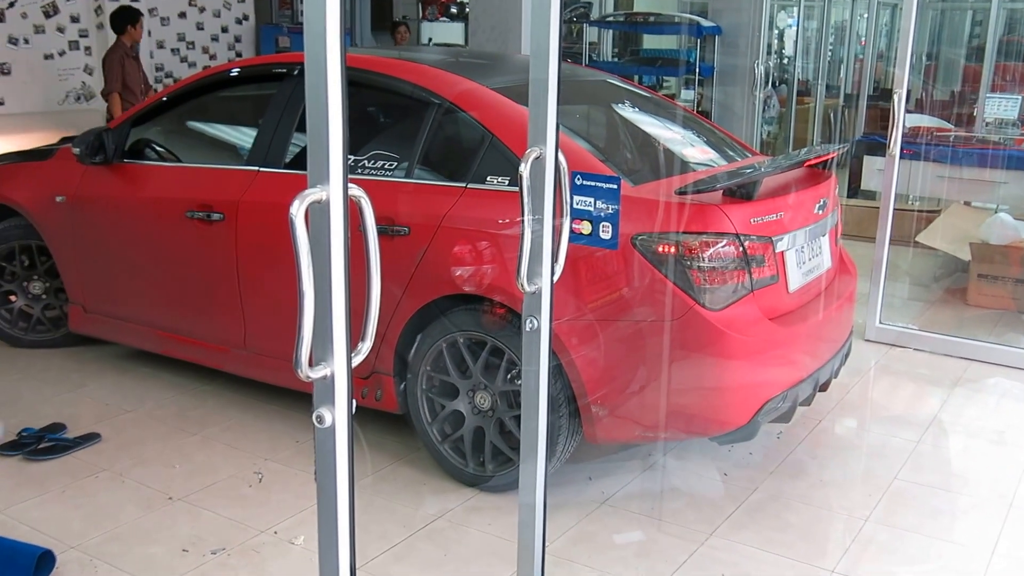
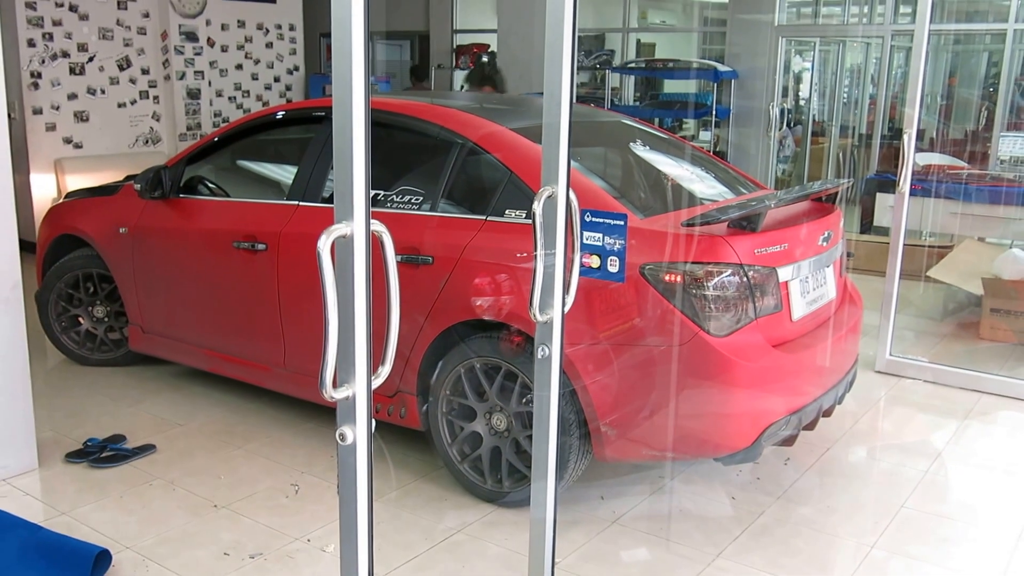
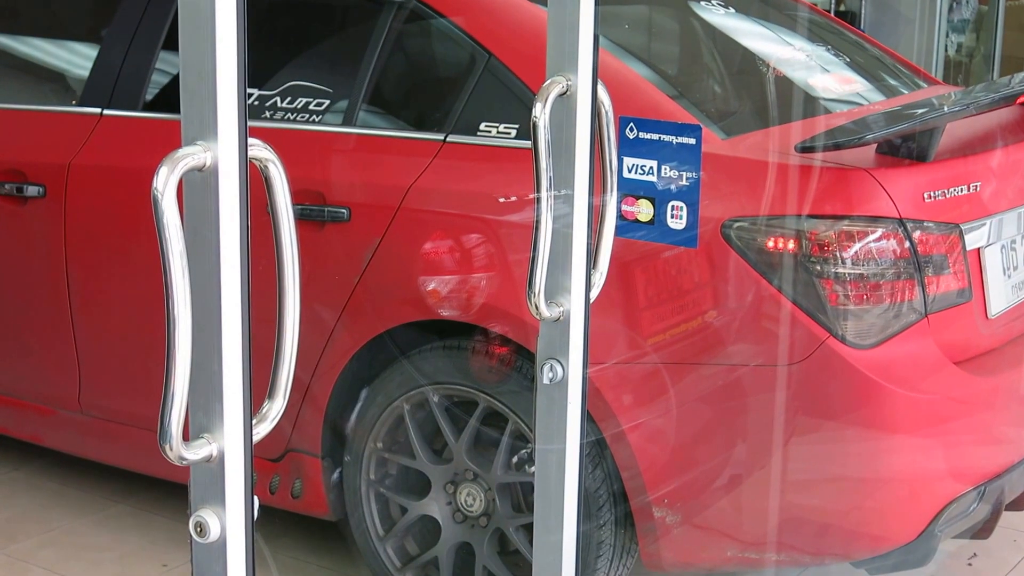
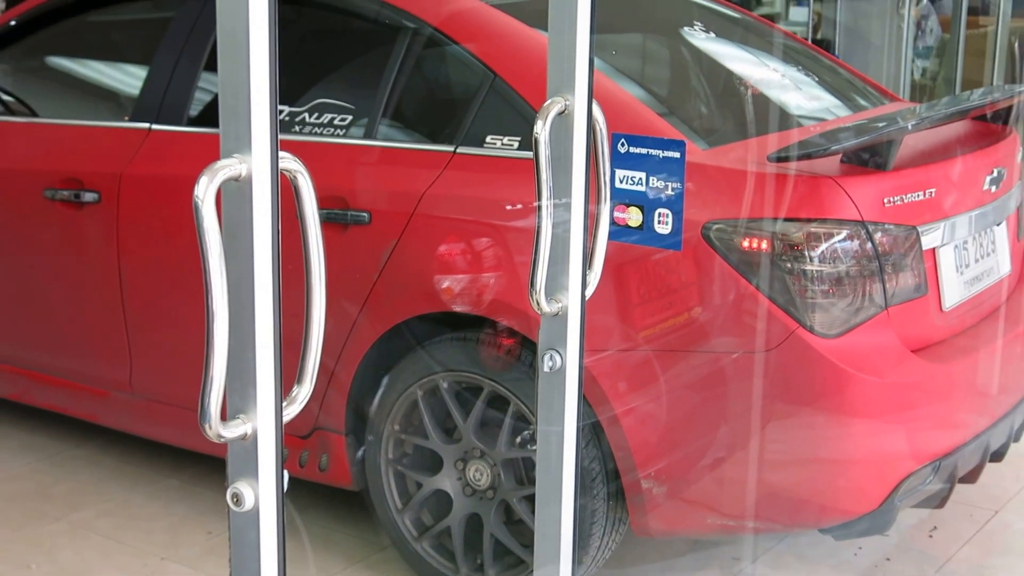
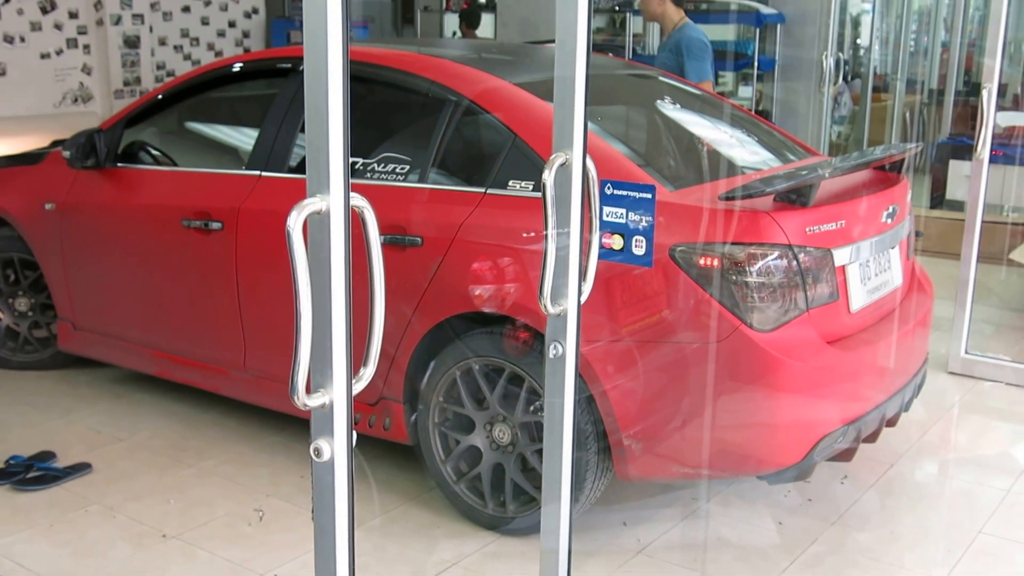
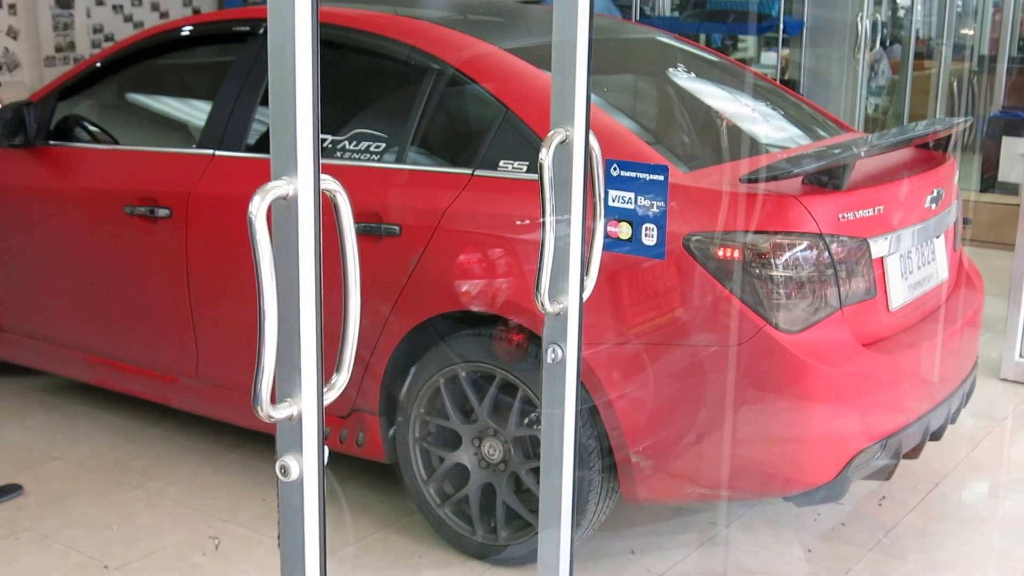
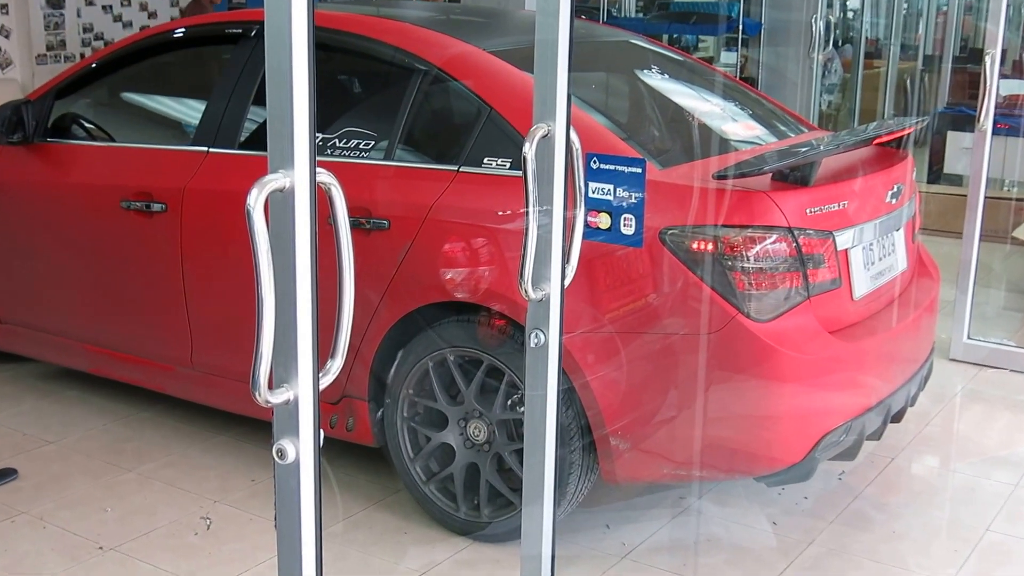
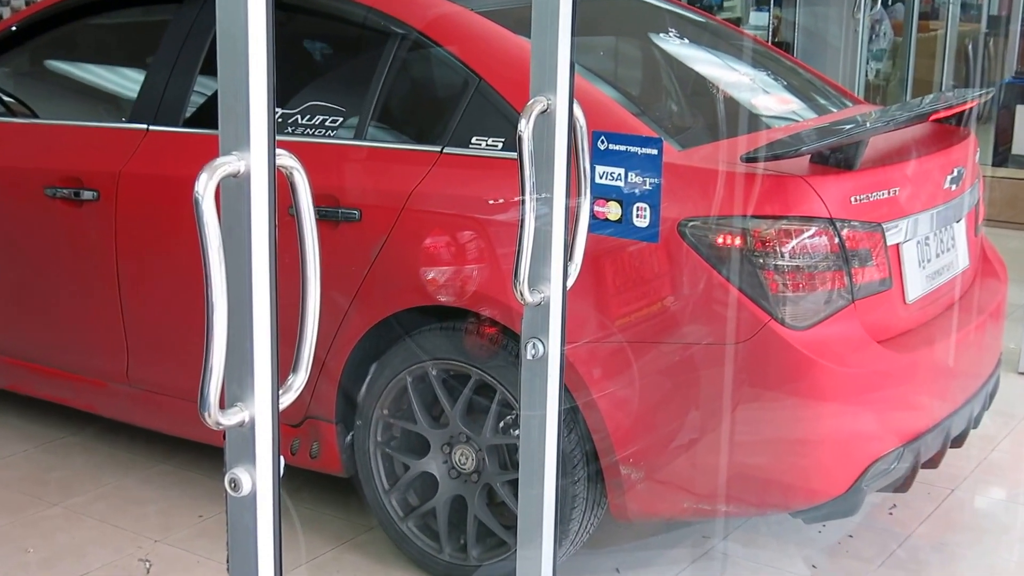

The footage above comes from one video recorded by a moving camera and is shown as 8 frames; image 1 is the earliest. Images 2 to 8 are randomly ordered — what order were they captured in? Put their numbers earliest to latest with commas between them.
7, 8, 3, 4, 6, 5, 2
